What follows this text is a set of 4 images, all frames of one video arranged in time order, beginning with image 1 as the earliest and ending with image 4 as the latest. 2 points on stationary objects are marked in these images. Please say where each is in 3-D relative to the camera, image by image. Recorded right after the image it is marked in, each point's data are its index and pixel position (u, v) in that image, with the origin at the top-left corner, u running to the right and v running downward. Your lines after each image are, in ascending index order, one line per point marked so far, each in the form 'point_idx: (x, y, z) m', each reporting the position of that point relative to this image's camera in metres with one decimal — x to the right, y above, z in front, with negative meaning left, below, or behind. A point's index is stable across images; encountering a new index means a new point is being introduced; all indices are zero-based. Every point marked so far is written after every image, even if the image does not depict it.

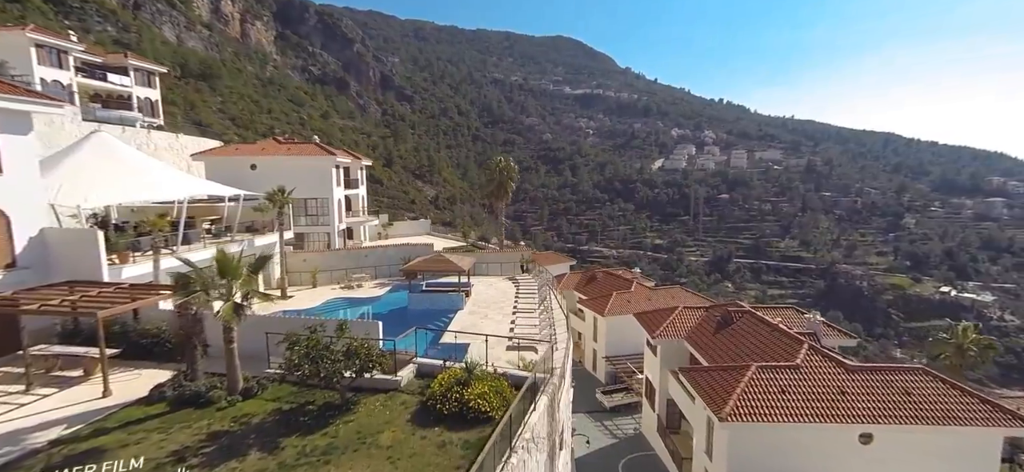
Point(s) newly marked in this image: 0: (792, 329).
0: (+11.5, -3.8, +18.0) m
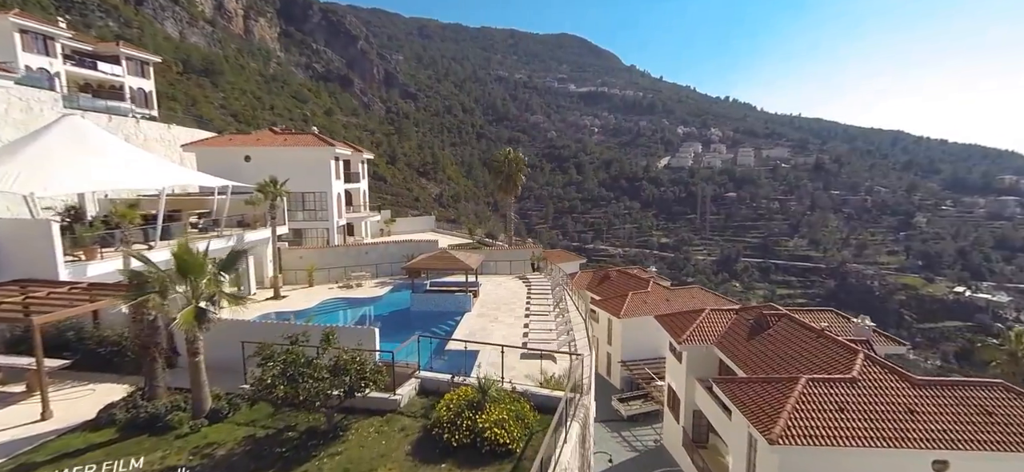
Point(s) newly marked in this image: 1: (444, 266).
0: (+12.0, -3.6, +16.1) m
1: (-3.0, -1.4, +19.9) m
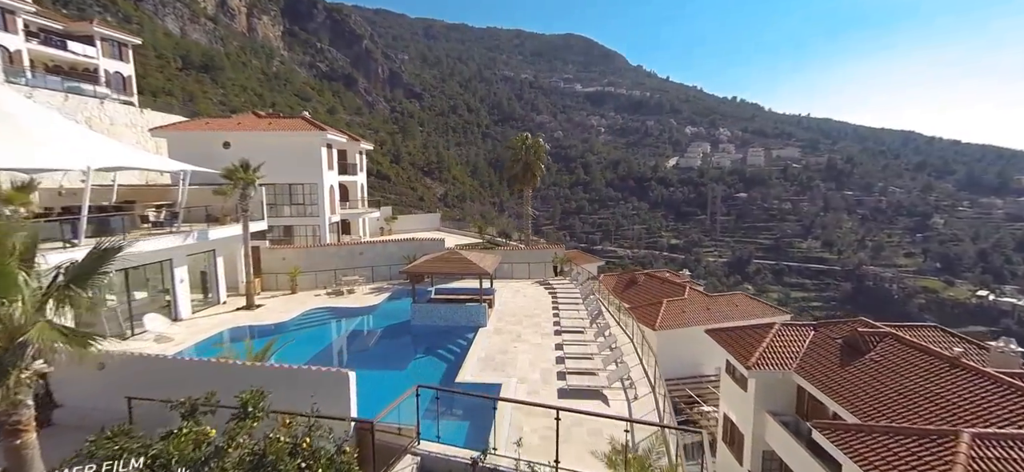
0: (+12.9, -3.5, +12.2) m
1: (-2.1, -1.2, +16.1) m
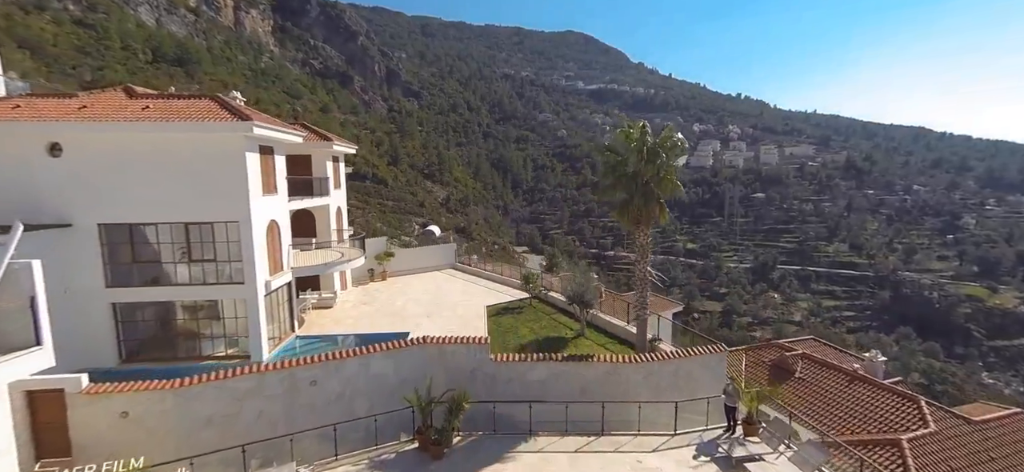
0: (+15.9, -6.0, 0.0) m
1: (+0.9, -3.8, +3.9) m
